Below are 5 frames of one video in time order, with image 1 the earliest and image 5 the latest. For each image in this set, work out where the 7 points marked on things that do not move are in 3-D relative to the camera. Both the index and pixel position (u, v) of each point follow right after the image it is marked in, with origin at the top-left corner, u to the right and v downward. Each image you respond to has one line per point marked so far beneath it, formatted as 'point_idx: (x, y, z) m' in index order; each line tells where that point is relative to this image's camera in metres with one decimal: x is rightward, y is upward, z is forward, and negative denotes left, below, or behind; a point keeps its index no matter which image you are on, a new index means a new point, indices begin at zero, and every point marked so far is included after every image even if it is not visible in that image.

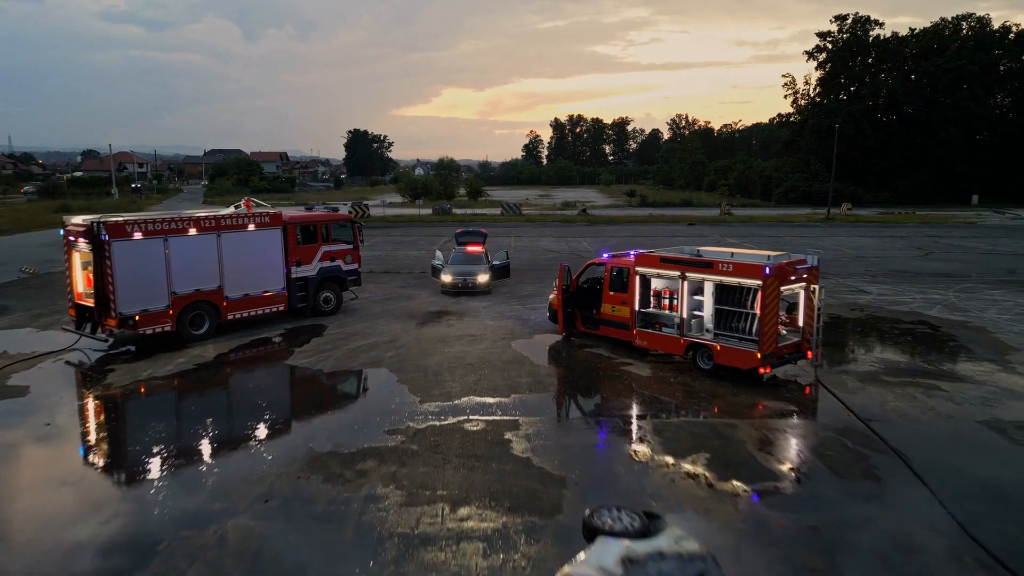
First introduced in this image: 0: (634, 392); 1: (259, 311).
0: (+1.8, -1.5, +11.0) m
1: (-4.8, -0.4, +14.2) m
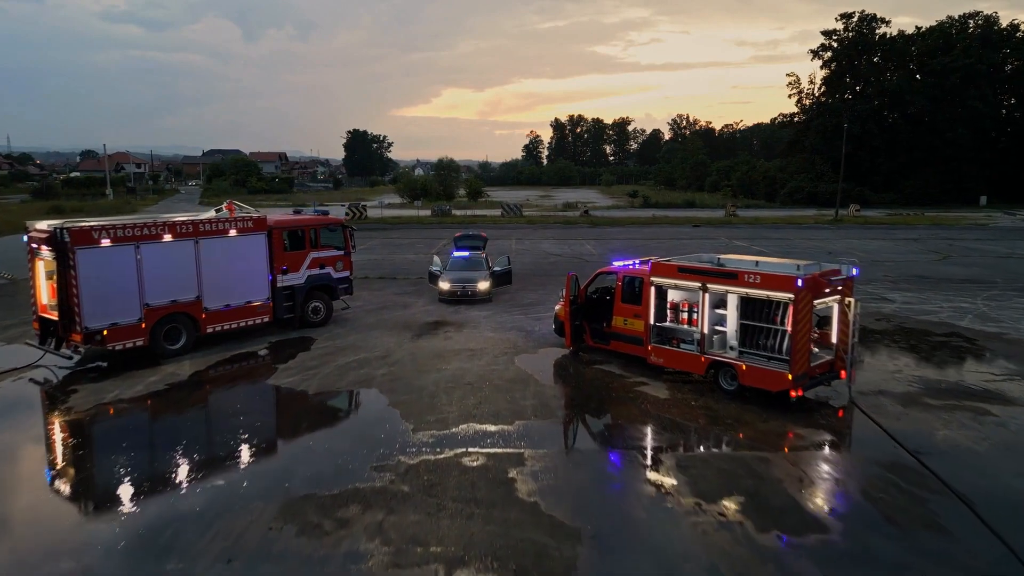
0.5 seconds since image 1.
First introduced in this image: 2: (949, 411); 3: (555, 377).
0: (+1.8, -1.6, +10.0) m
1: (-4.7, -0.6, +13.2) m
2: (+5.6, -1.6, +9.8) m
3: (+0.7, -1.3, +11.5) m
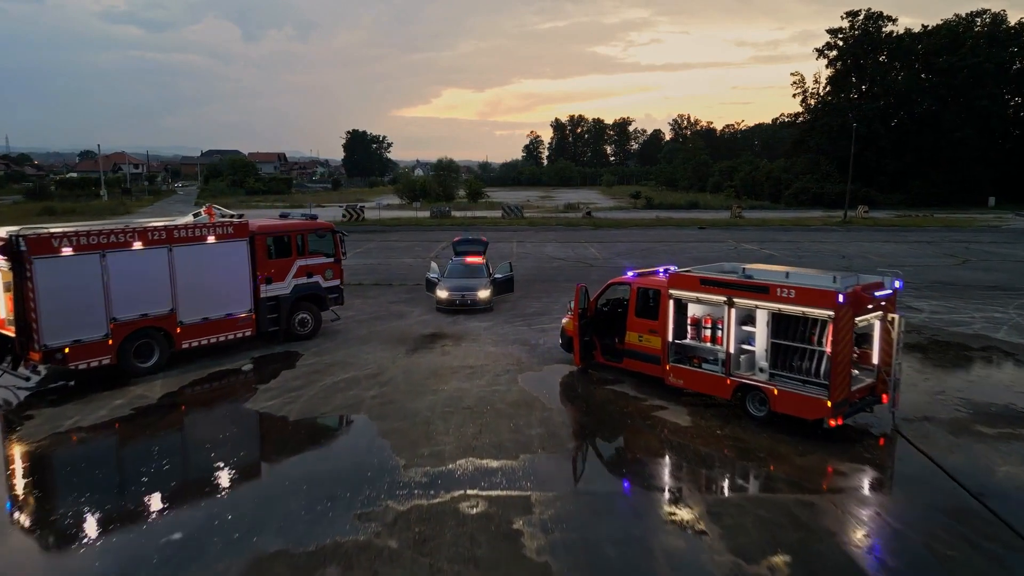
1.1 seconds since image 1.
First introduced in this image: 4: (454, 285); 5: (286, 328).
0: (+1.9, -1.8, +8.9) m
1: (-4.7, -0.8, +12.1) m
2: (+5.7, -1.8, +8.7) m
3: (+0.7, -1.5, +10.4) m
4: (-1.2, +0.1, +16.1) m
5: (-3.9, -0.7, +13.2) m
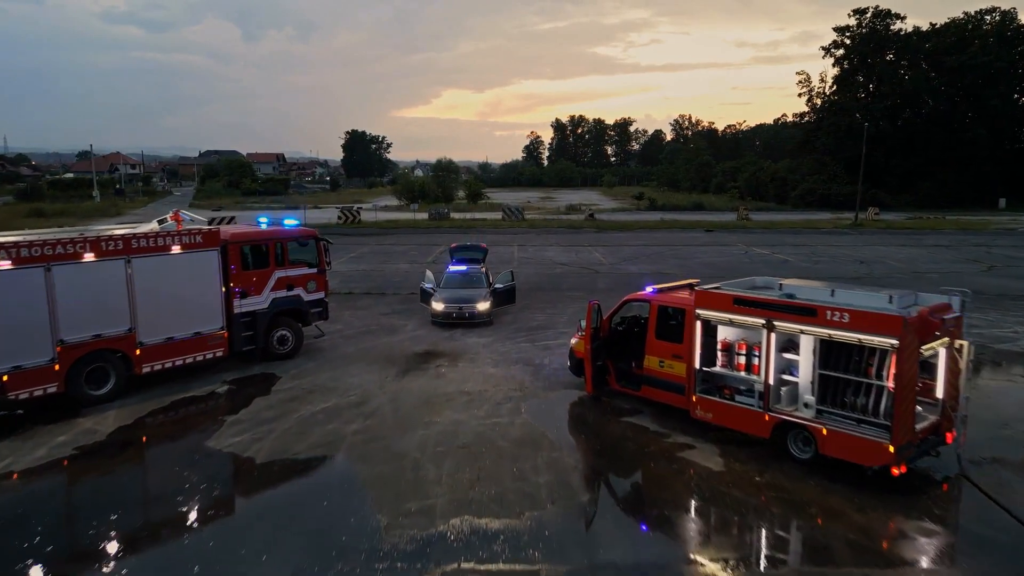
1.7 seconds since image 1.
0: (+1.9, -2.0, +7.6) m
1: (-4.6, -1.0, +10.8) m
2: (+5.7, -2.0, +7.4) m
3: (+0.7, -1.7, +9.1) m
4: (-1.2, -0.2, +14.8) m
5: (-3.9, -0.9, +11.9) m
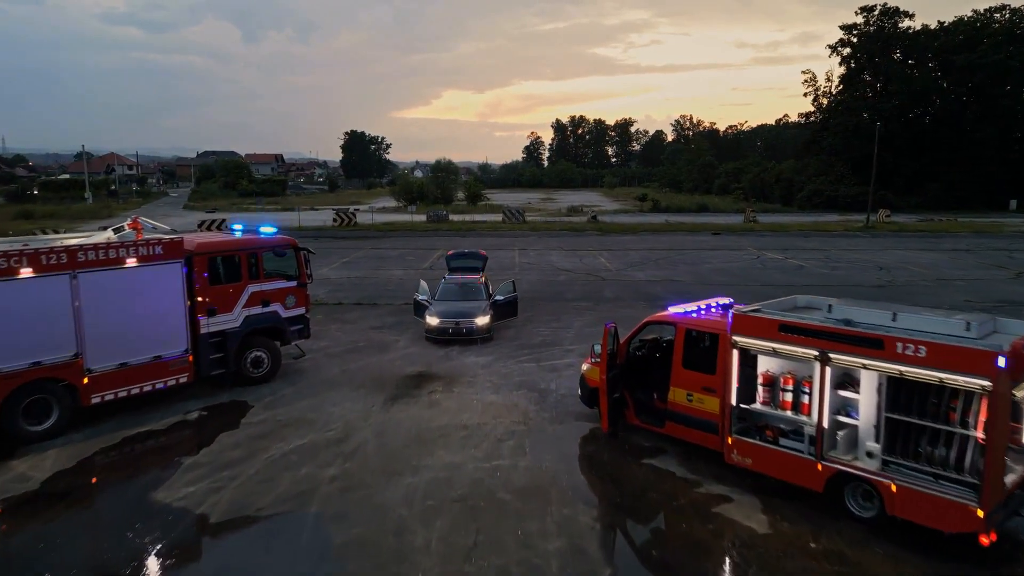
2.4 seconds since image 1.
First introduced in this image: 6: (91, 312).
0: (+1.9, -2.3, +6.3) m
1: (-4.6, -1.2, +9.5) m
2: (+5.7, -2.2, +6.1) m
3: (+0.8, -2.0, +7.8) m
4: (-1.2, -0.4, +13.5) m
5: (-3.9, -1.1, +10.6) m
6: (-4.9, -0.3, +8.9) m
